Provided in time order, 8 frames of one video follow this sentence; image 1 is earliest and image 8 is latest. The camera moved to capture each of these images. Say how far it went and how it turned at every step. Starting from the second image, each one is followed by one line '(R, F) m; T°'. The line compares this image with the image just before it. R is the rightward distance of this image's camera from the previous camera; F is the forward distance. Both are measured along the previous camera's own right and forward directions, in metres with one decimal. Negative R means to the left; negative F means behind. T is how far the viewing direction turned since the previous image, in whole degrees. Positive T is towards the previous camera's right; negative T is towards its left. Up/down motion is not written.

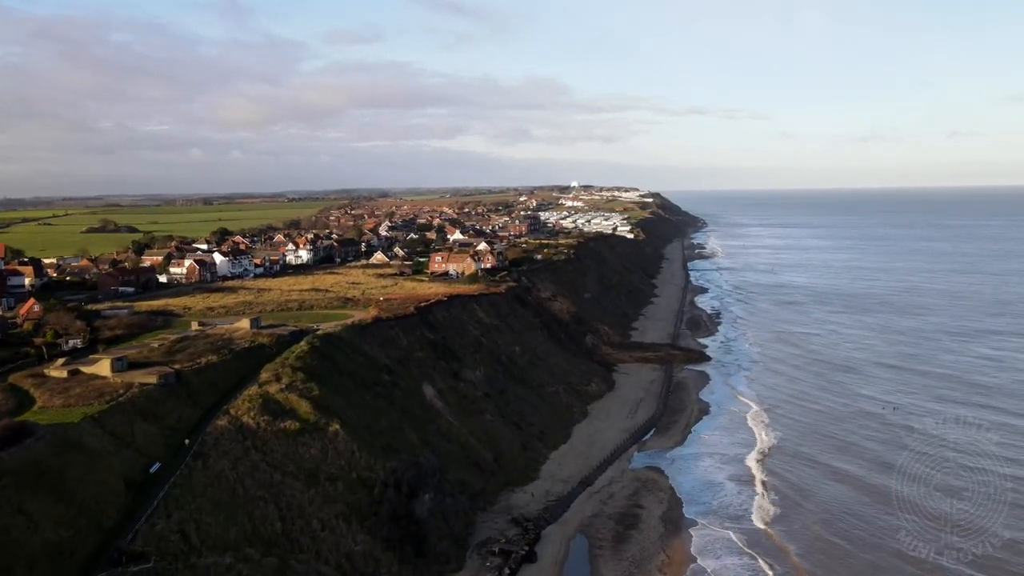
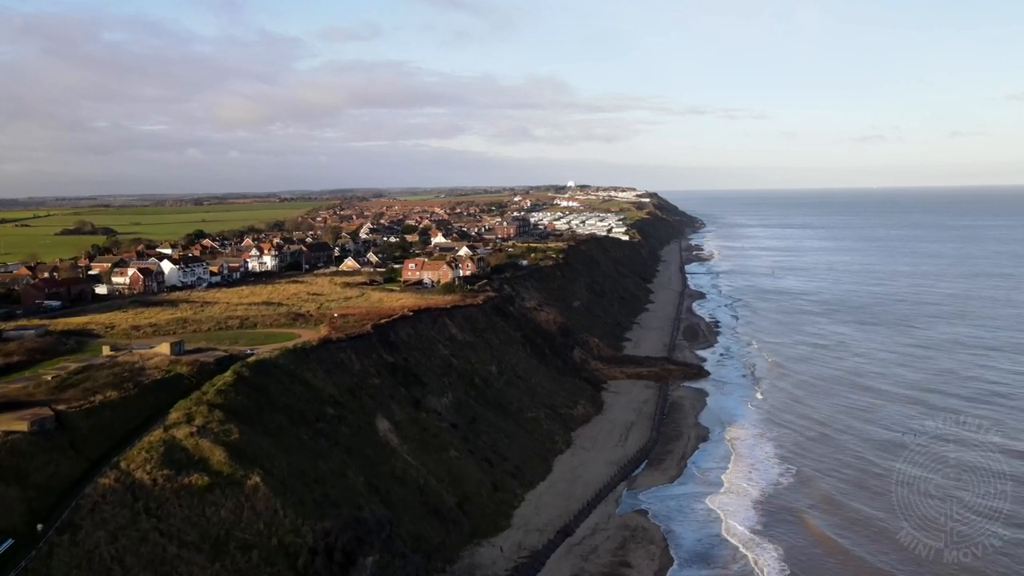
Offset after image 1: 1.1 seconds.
(+0.7, +4.0) m; 0°
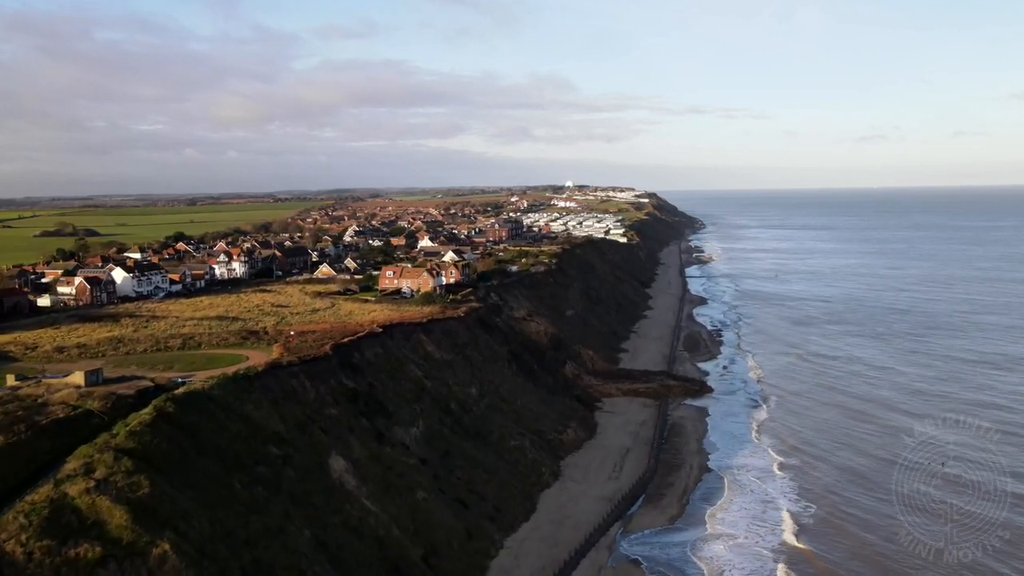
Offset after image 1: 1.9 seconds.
(+0.5, +3.4) m; 0°
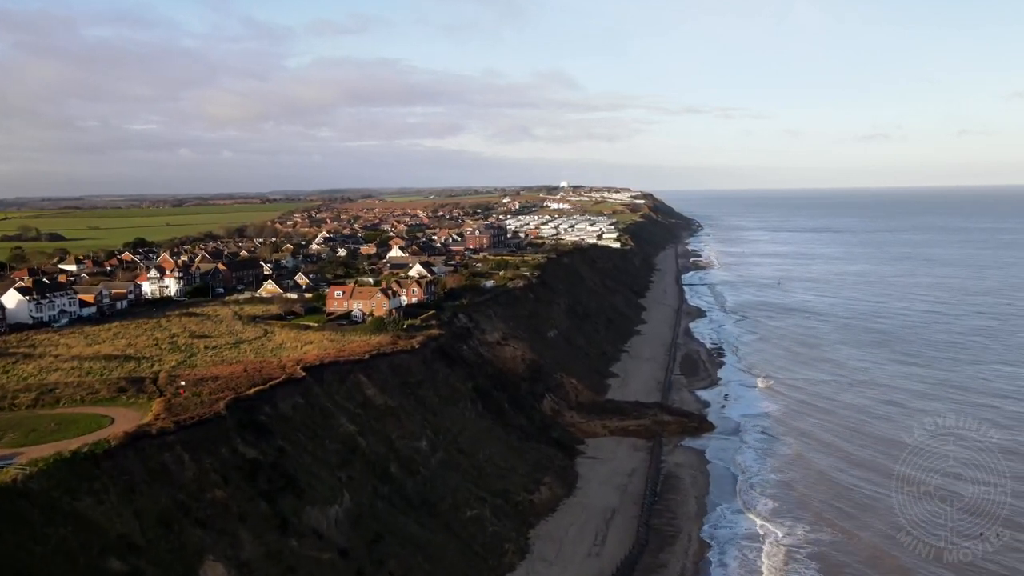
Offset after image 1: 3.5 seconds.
(+1.0, +5.5) m; 0°
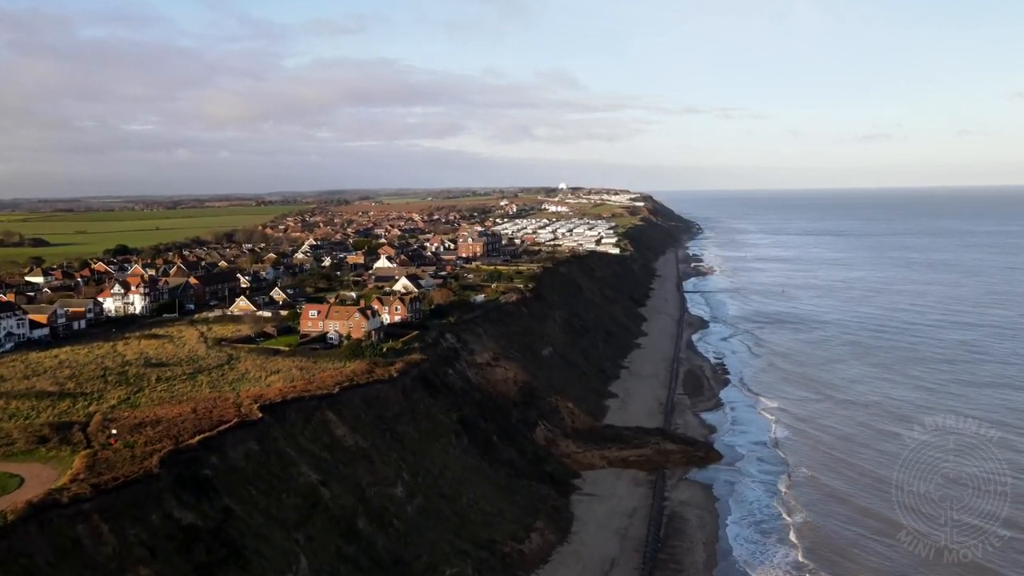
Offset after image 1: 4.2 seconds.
(+0.3, +2.7) m; 0°
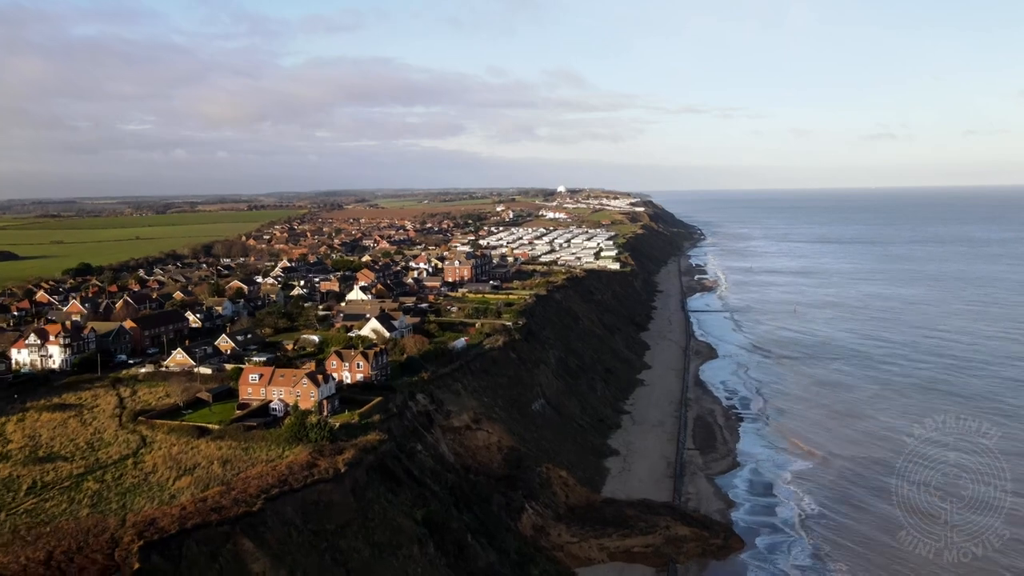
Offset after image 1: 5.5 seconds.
(+0.5, +5.3) m; 0°
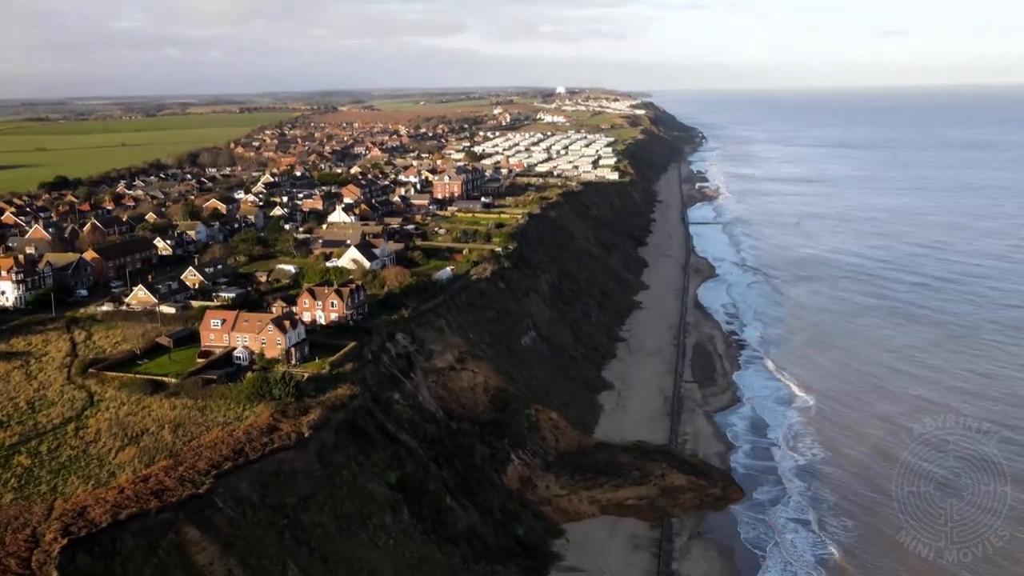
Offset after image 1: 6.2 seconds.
(+0.4, +2.2) m; 0°
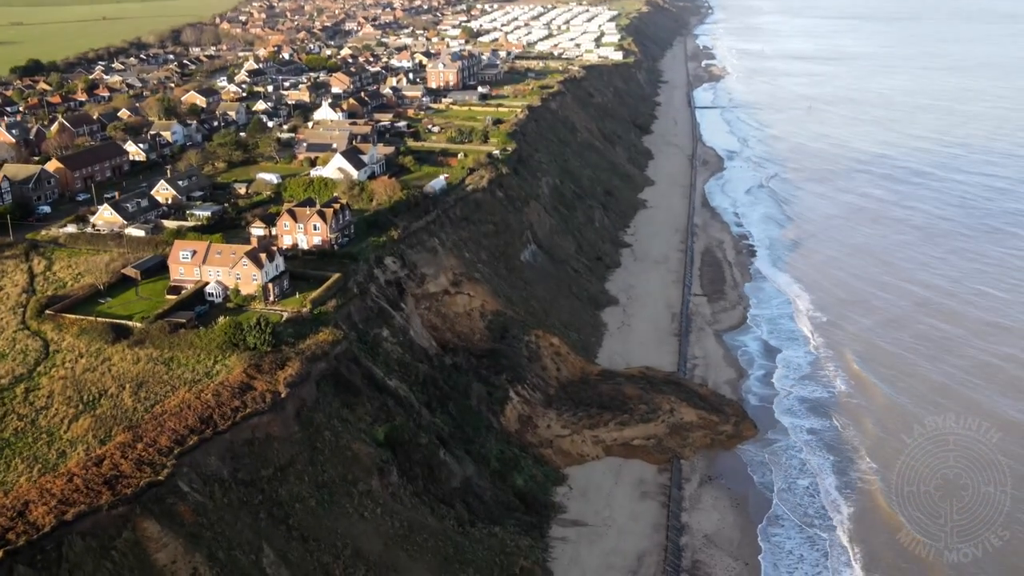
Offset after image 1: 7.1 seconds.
(0.0, +2.2) m; 0°
